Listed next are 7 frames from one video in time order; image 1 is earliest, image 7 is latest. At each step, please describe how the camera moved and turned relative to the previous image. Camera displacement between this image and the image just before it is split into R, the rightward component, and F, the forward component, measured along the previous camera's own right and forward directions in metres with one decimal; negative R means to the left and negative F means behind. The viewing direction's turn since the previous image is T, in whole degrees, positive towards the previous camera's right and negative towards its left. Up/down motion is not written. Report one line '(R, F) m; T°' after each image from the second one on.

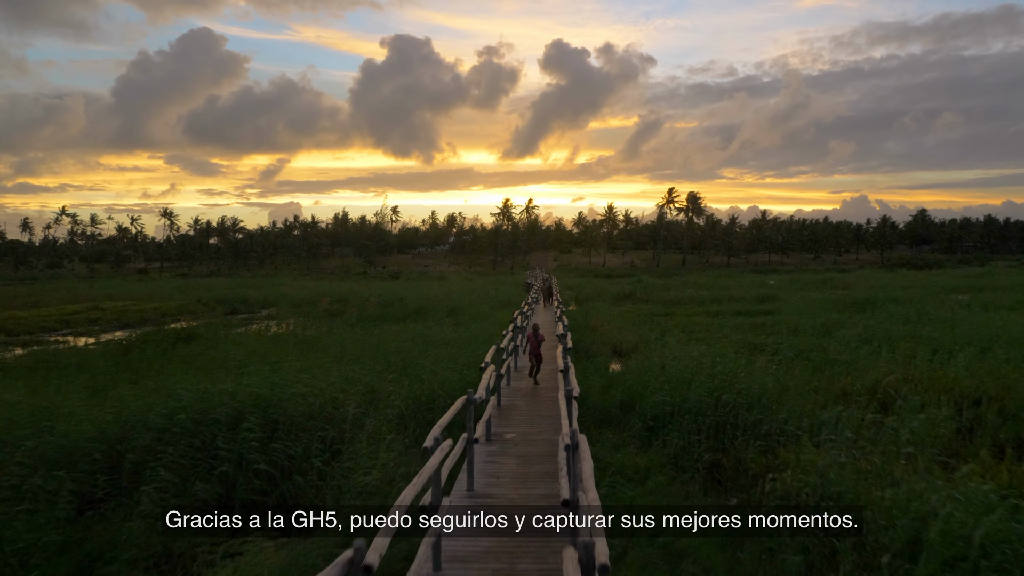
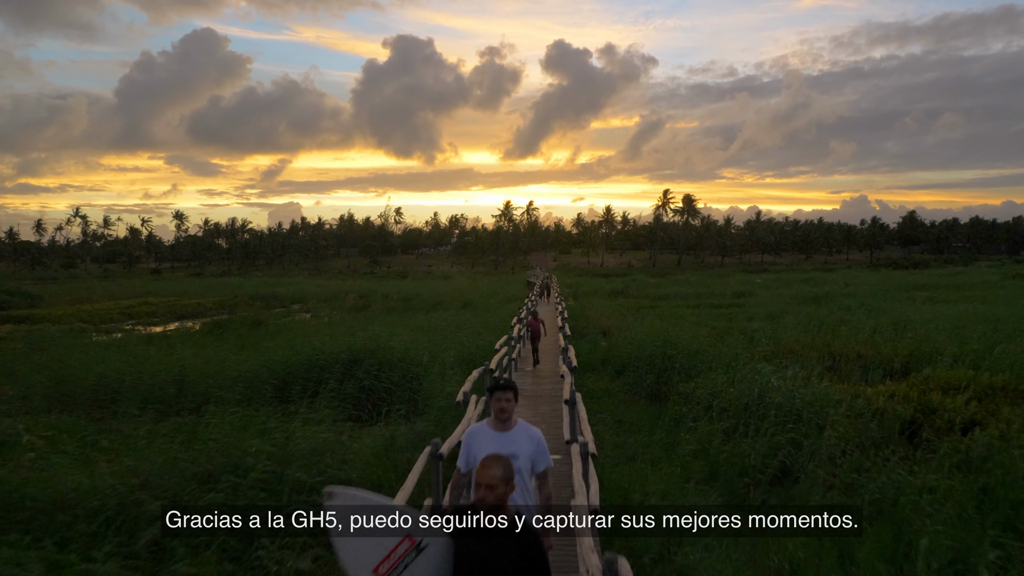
(-0.2, -3.3) m; 0°
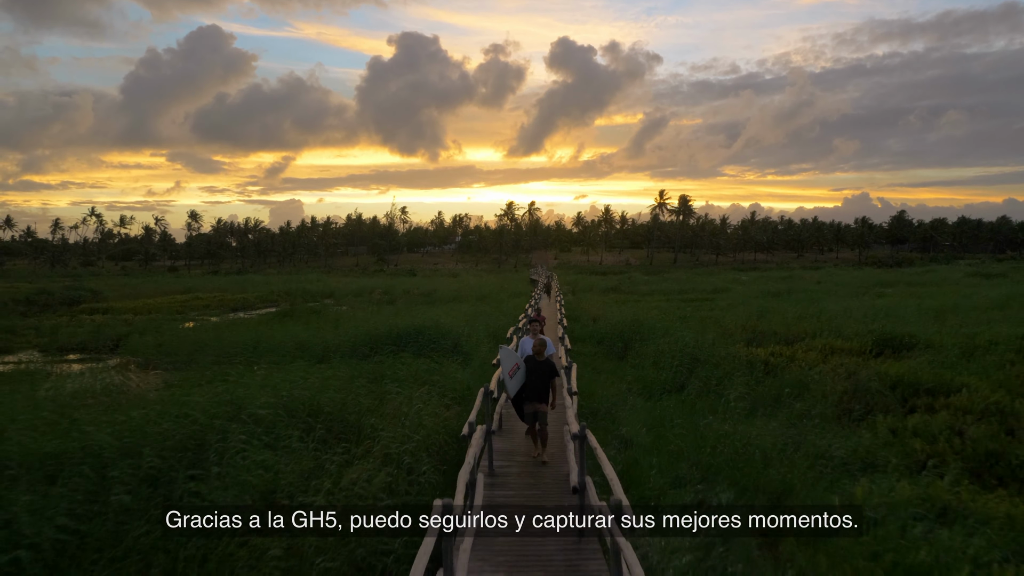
(-0.2, -4.2) m; 0°
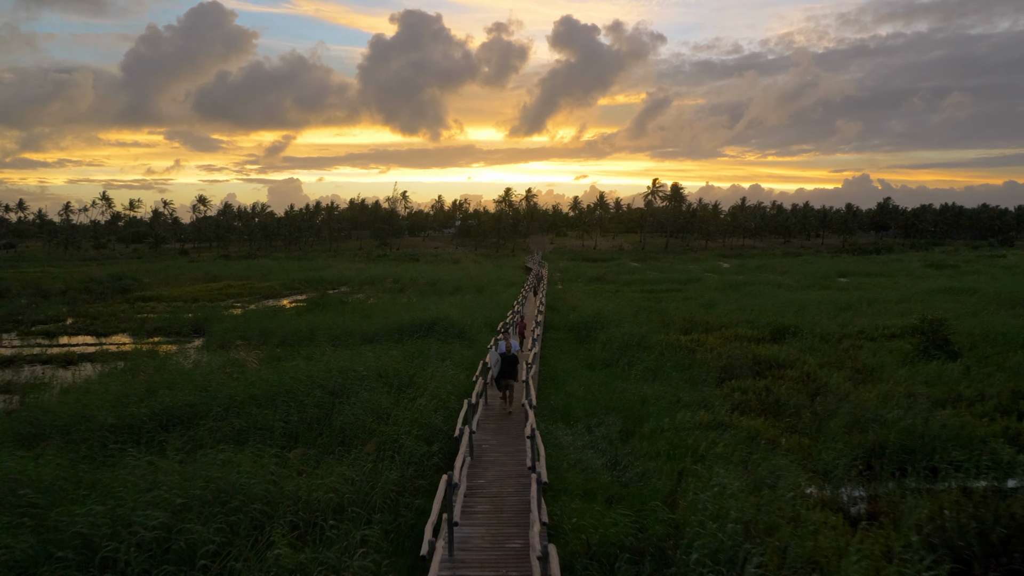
(+0.2, -4.4) m; 0°
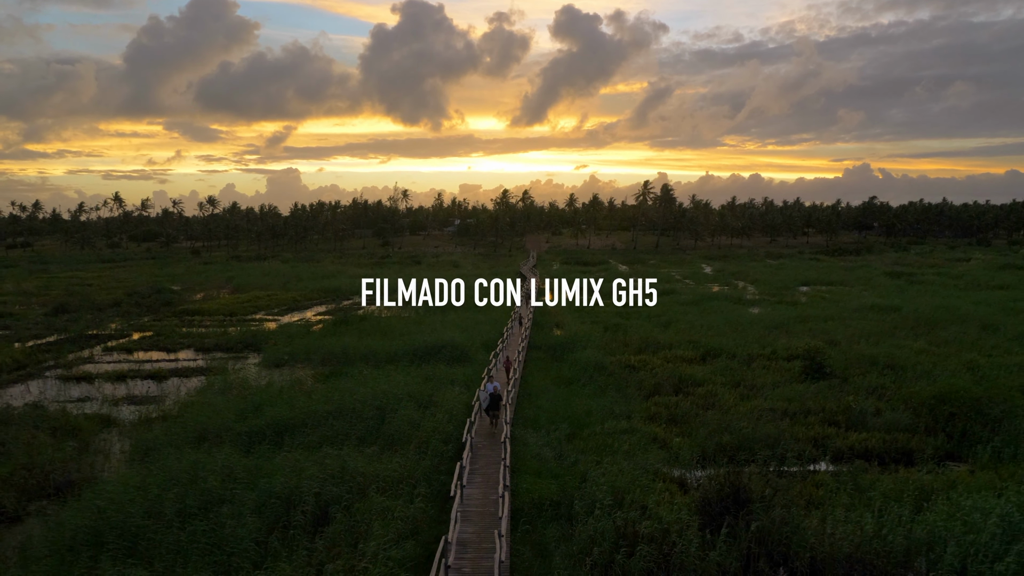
(+0.2, -4.9) m; 0°
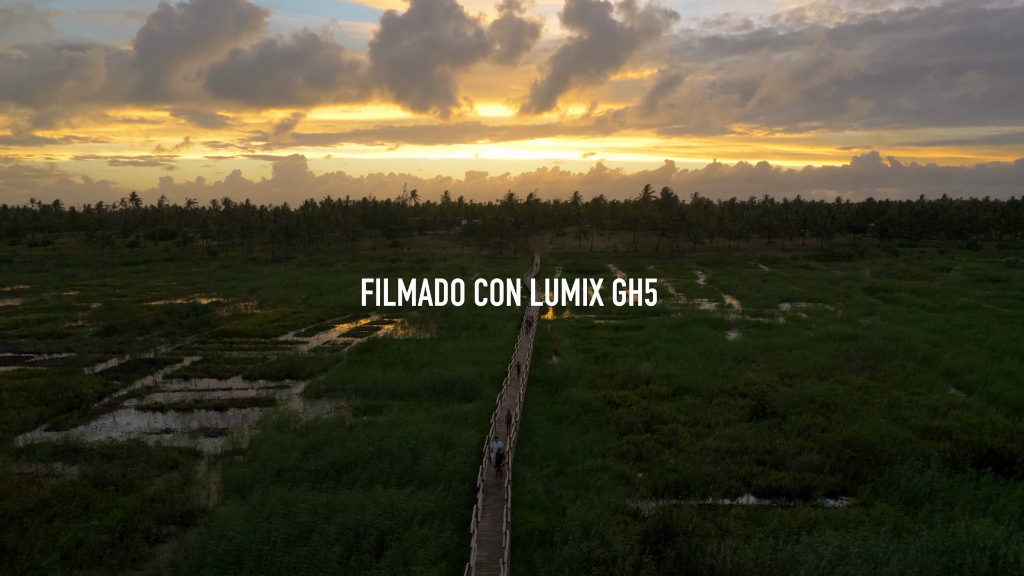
(+0.1, -4.2) m; 0°
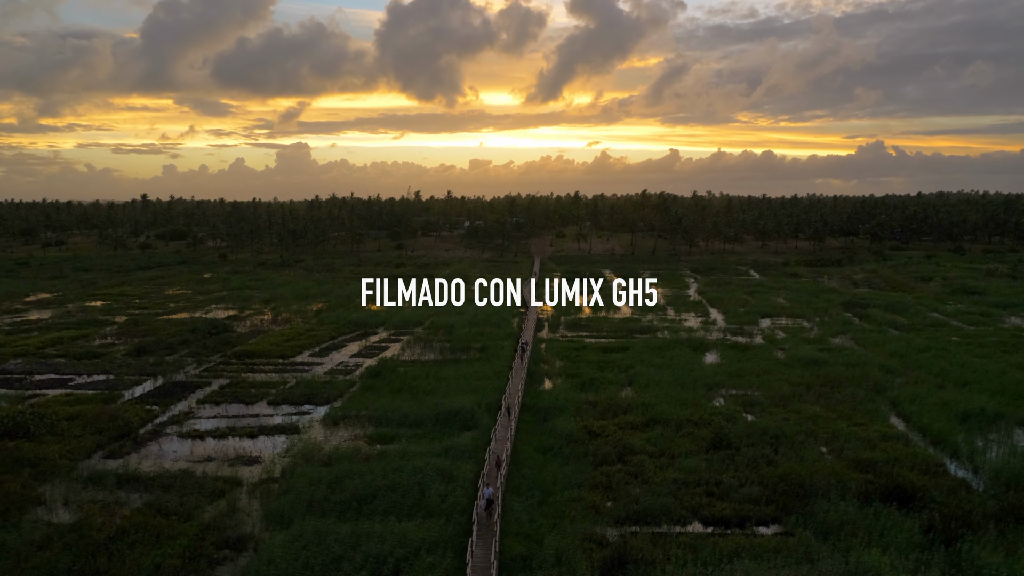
(+0.4, -3.7) m; 0°
